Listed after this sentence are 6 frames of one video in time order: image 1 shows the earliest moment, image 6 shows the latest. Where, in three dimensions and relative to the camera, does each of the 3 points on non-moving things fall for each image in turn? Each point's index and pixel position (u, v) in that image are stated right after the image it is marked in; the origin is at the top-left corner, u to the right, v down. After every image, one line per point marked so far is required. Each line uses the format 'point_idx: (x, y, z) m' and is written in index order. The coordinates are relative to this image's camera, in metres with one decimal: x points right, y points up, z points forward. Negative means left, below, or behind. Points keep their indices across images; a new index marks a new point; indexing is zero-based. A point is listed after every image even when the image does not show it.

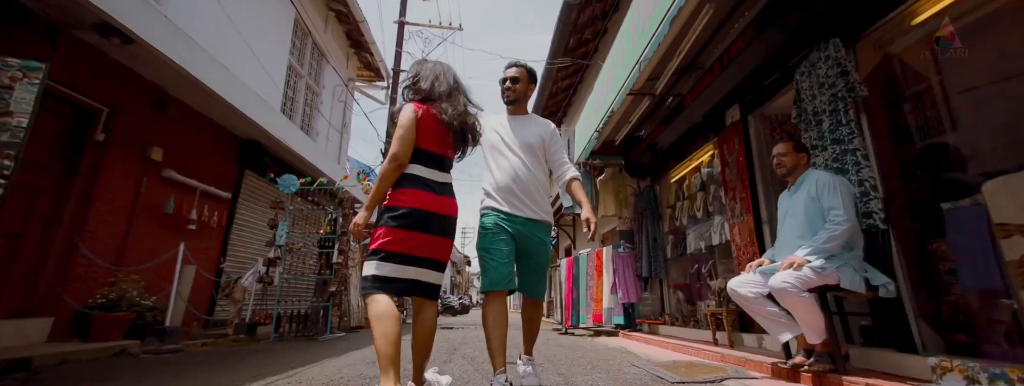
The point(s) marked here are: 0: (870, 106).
0: (+2.4, +0.6, +2.7) m
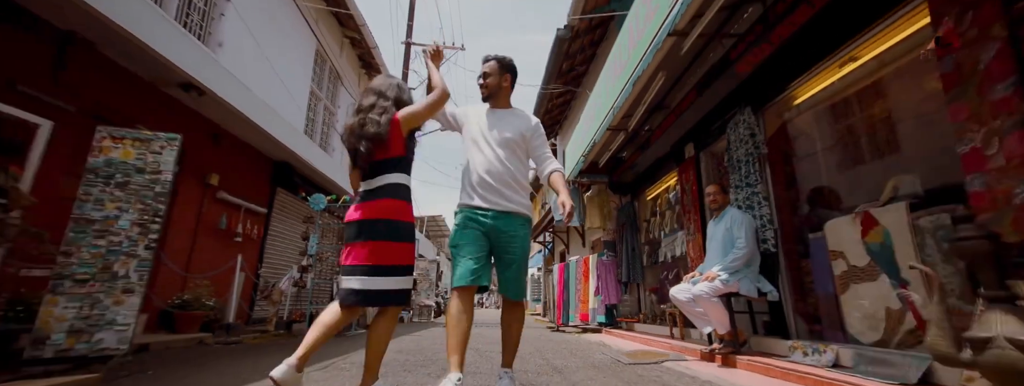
0: (+2.3, +0.3, +3.7) m
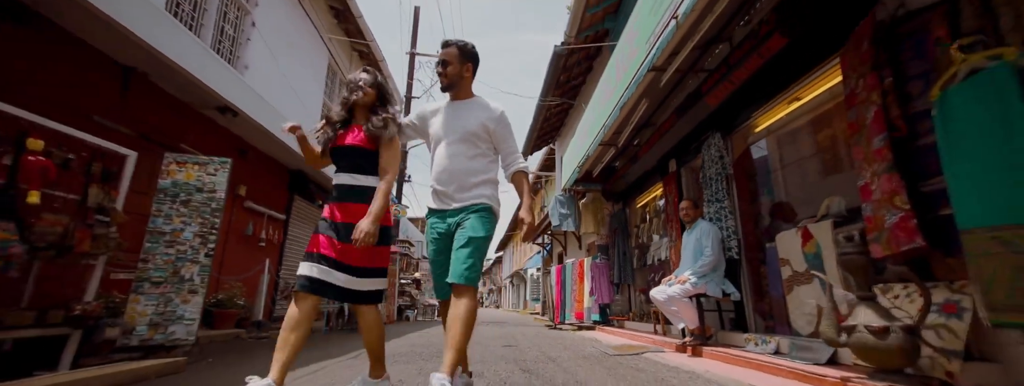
0: (+2.3, +0.1, +4.3) m
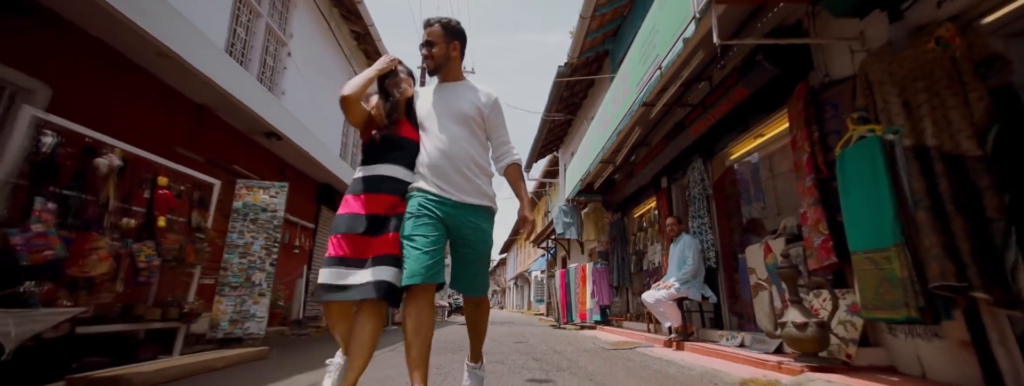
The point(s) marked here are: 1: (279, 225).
0: (+2.5, -0.1, +5.1) m
1: (-2.5, -0.4, +4.5) m
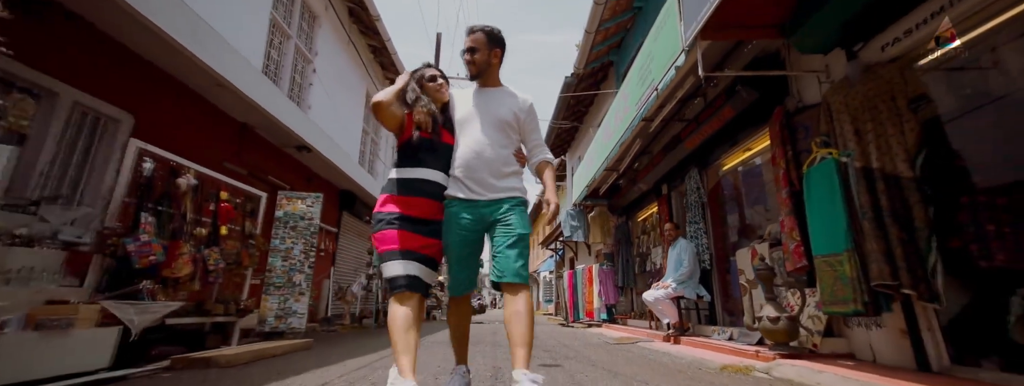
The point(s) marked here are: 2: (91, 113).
0: (+2.6, -0.2, +5.5) m
1: (-2.4, -0.5, +5.1) m
2: (-3.2, +0.6, +3.2) m
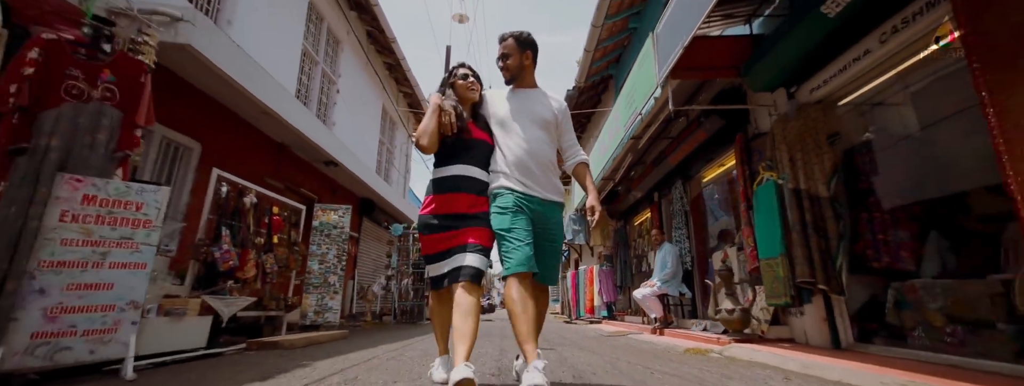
0: (+2.7, -0.3, +6.2) m
1: (-2.3, -0.6, +5.8) m
2: (-3.2, +0.5, +3.9) m
